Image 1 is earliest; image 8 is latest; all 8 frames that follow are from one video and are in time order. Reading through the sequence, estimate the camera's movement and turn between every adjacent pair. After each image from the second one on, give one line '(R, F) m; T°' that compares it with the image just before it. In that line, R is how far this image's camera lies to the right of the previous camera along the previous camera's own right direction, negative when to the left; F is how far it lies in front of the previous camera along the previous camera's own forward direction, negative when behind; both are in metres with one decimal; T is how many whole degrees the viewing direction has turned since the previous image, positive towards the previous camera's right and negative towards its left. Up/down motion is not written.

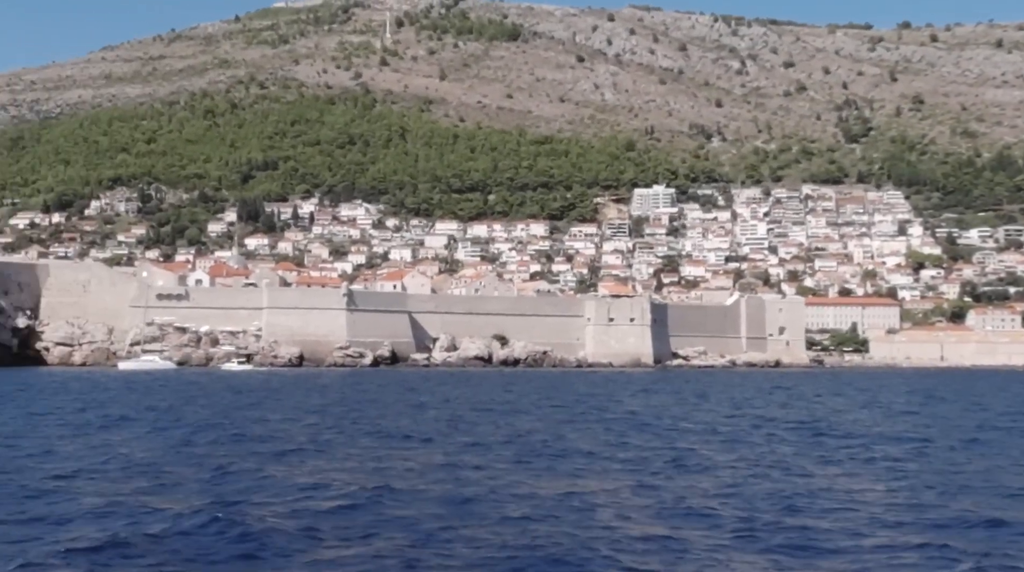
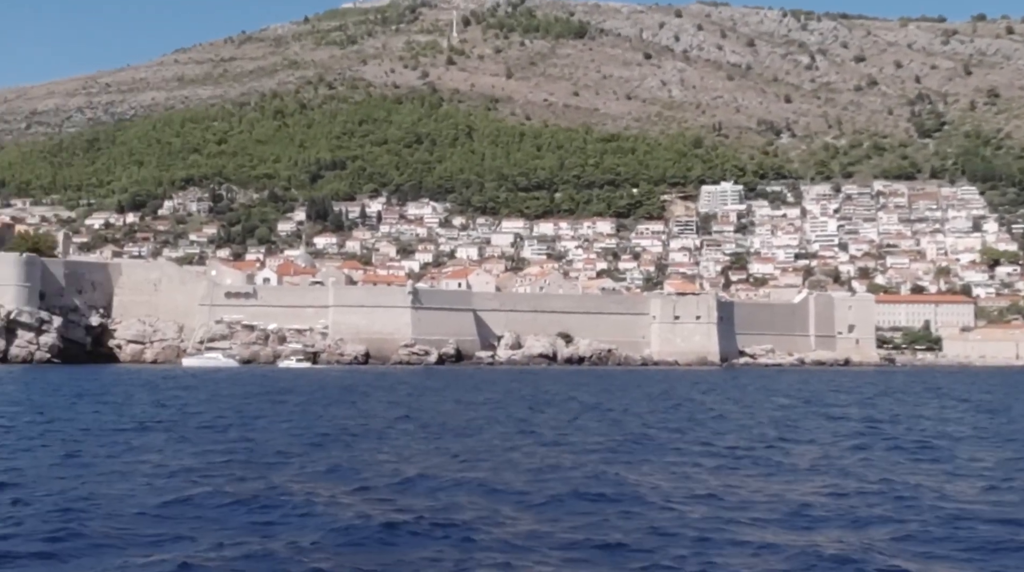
(+0.3, -0.1) m; -3°
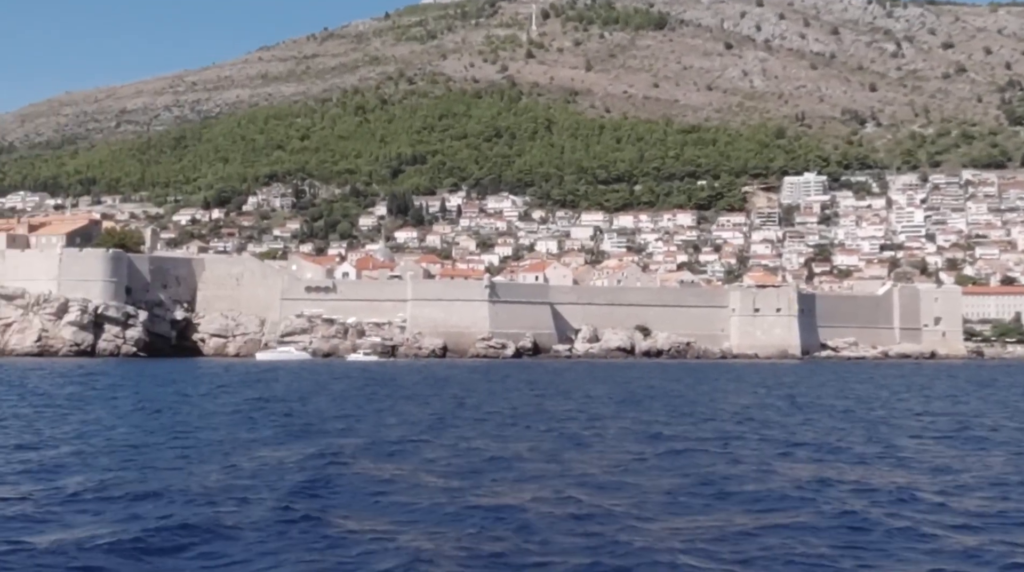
(+0.4, -0.1) m; -4°
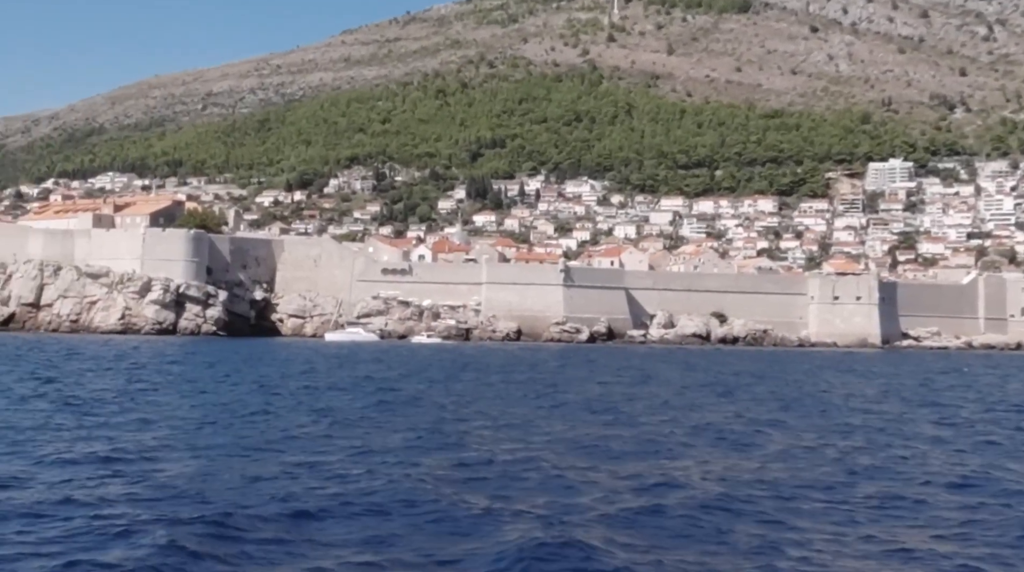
(+0.4, 0.0) m; -4°
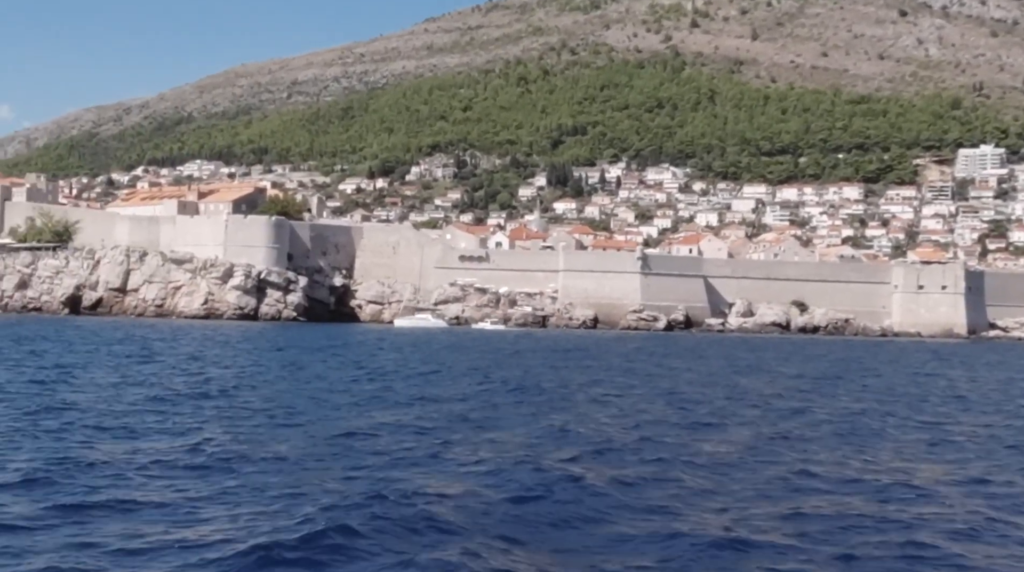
(+0.5, 0.0) m; -4°
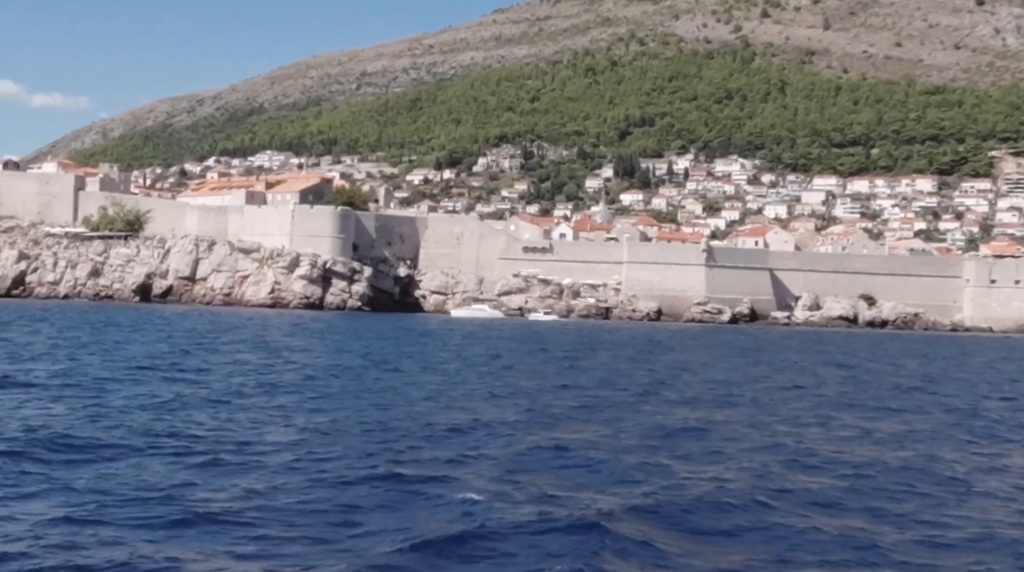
(+0.4, 0.0) m; -3°
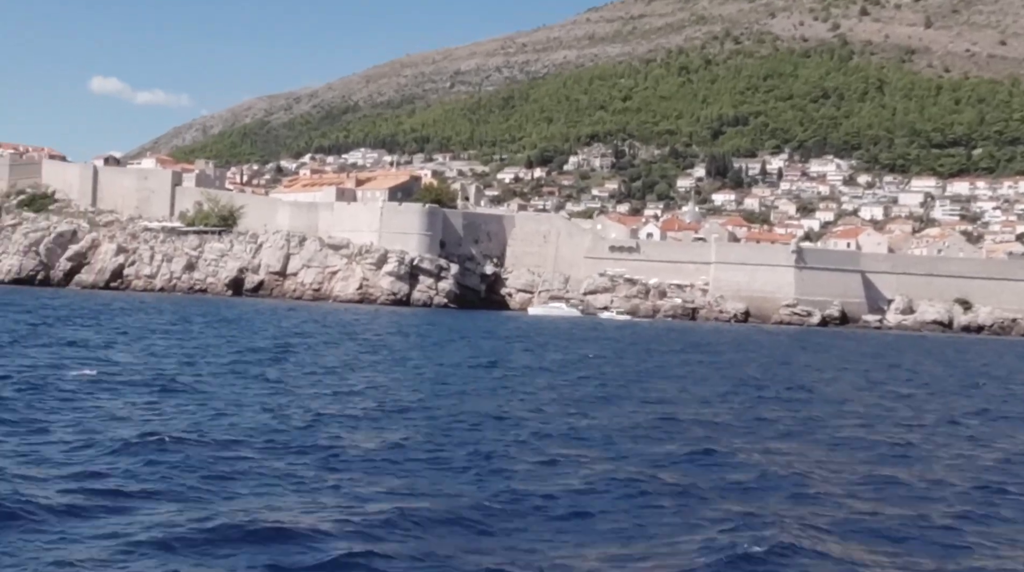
(+0.5, +0.1) m; -4°
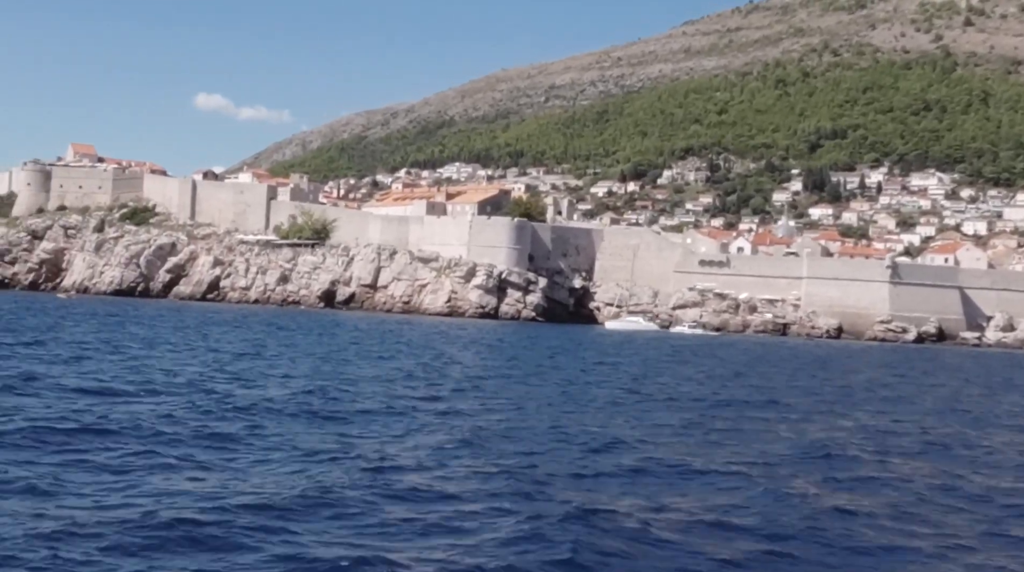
(+0.6, +0.1) m; -5°
